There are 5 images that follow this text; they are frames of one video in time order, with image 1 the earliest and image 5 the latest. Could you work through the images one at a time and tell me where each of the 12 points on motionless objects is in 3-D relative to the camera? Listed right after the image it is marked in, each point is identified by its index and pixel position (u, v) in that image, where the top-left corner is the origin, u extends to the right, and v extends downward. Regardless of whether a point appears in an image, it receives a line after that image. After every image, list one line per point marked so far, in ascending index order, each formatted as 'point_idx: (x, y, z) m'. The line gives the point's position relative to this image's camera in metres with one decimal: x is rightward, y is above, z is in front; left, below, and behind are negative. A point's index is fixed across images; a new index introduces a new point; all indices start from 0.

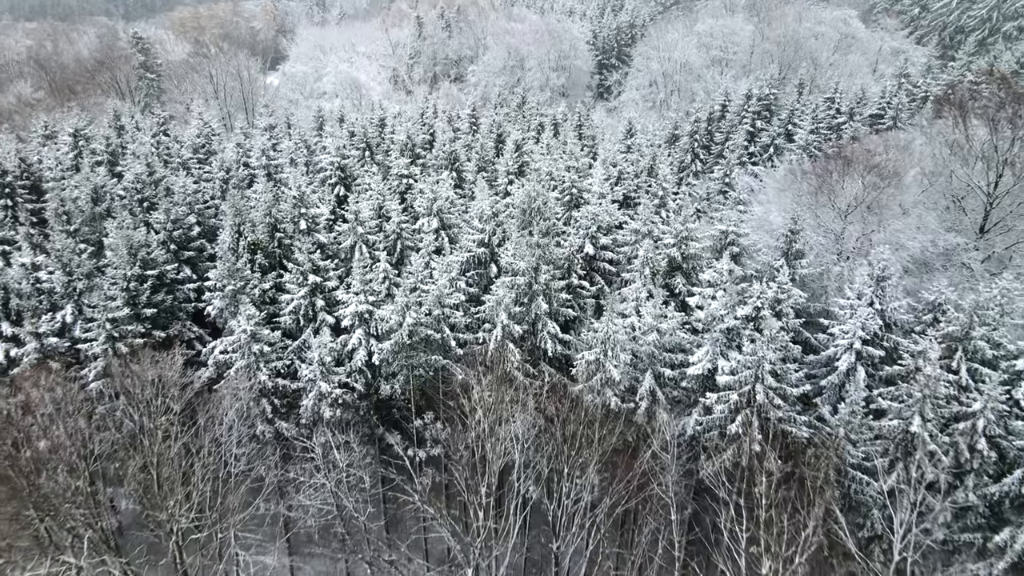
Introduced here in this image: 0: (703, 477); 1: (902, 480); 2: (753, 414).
0: (+4.0, -3.9, +19.5) m
1: (+7.9, -3.9, +19.2) m
2: (+4.8, -2.5, +18.9) m
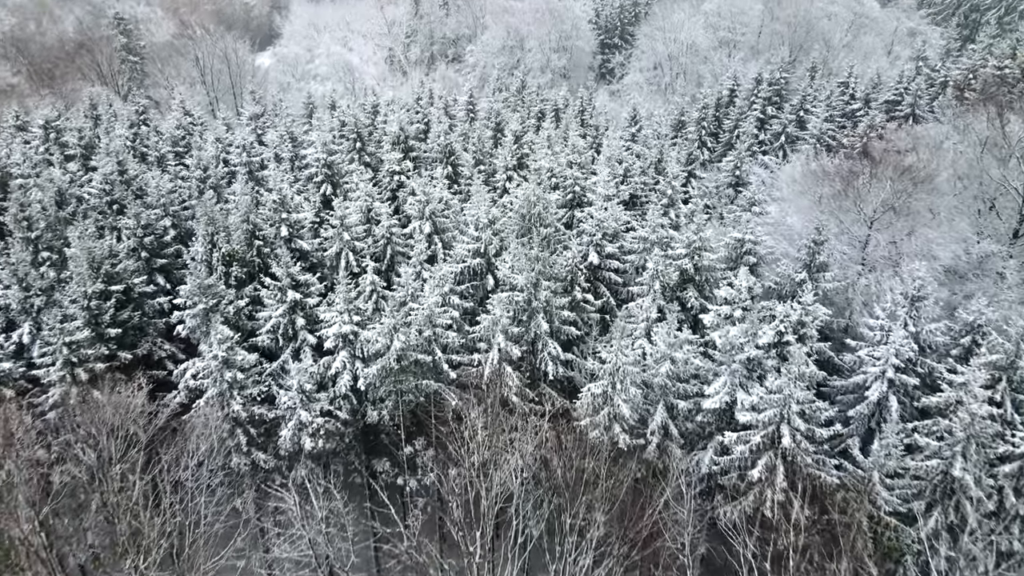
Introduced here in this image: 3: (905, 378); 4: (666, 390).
0: (+3.9, -4.4, +17.6) m
1: (+7.9, -4.4, +17.3) m
2: (+4.8, -3.0, +16.9) m
3: (+7.9, -1.8, +18.9) m
4: (+3.1, -2.1, +19.1) m
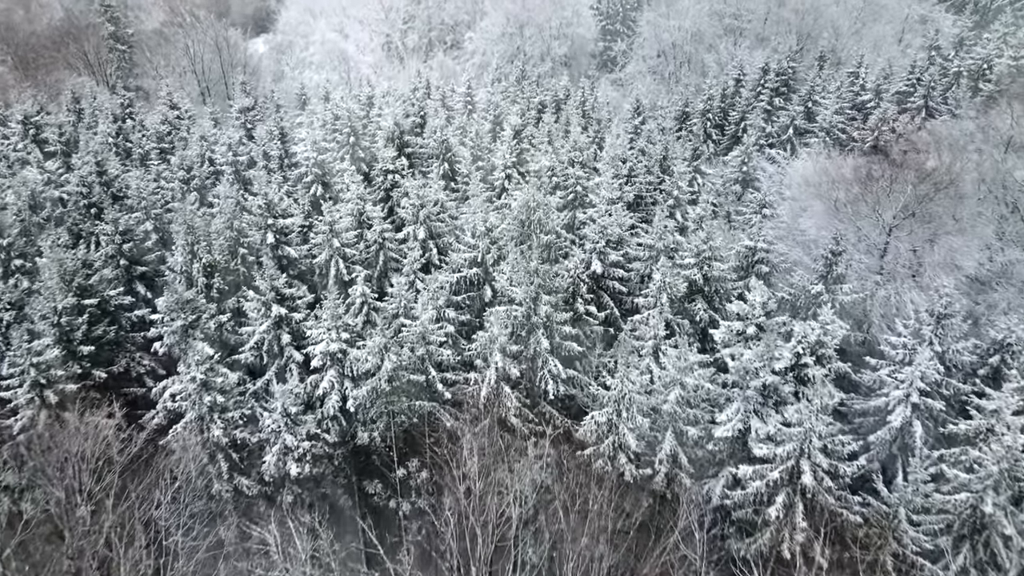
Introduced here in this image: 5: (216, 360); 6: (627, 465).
0: (+3.9, -4.8, +16.4) m
1: (+7.8, -4.8, +16.1) m
2: (+4.7, -3.4, +15.7) m
3: (+7.8, -2.2, +17.7) m
4: (+3.1, -2.4, +17.8) m
5: (-6.2, -1.5, +19.6) m
6: (+2.1, -3.3, +17.5) m
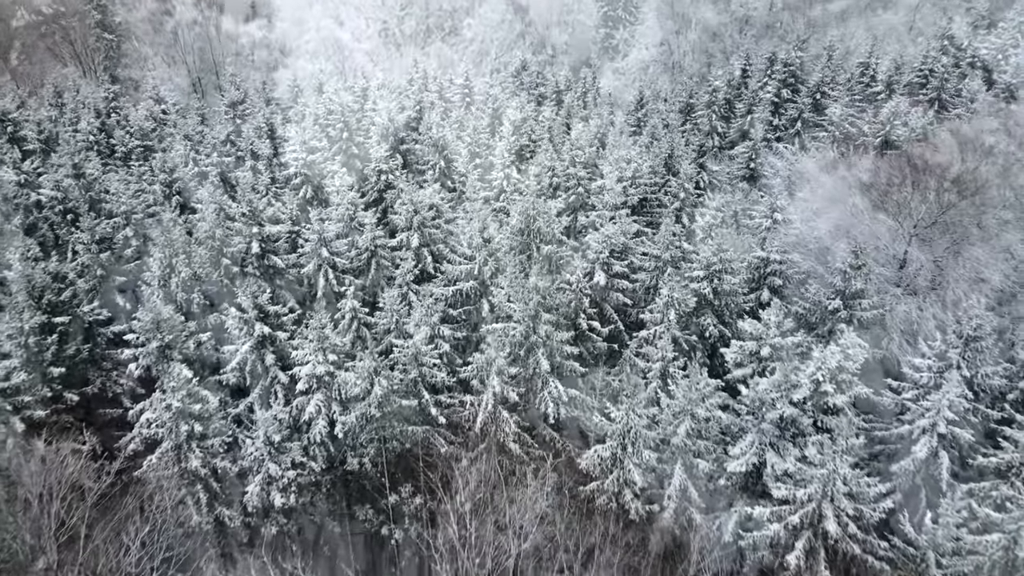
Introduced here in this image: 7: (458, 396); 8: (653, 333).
0: (+3.8, -5.2, +15.3) m
1: (+7.8, -5.2, +15.0) m
2: (+4.7, -3.9, +14.5) m
3: (+7.8, -2.5, +16.5) m
4: (+3.0, -2.8, +16.6) m
5: (-6.2, -1.9, +18.4) m
6: (+2.1, -3.7, +16.3) m
7: (-1.1, -2.2, +19.8) m
8: (+2.9, -0.9, +19.4) m
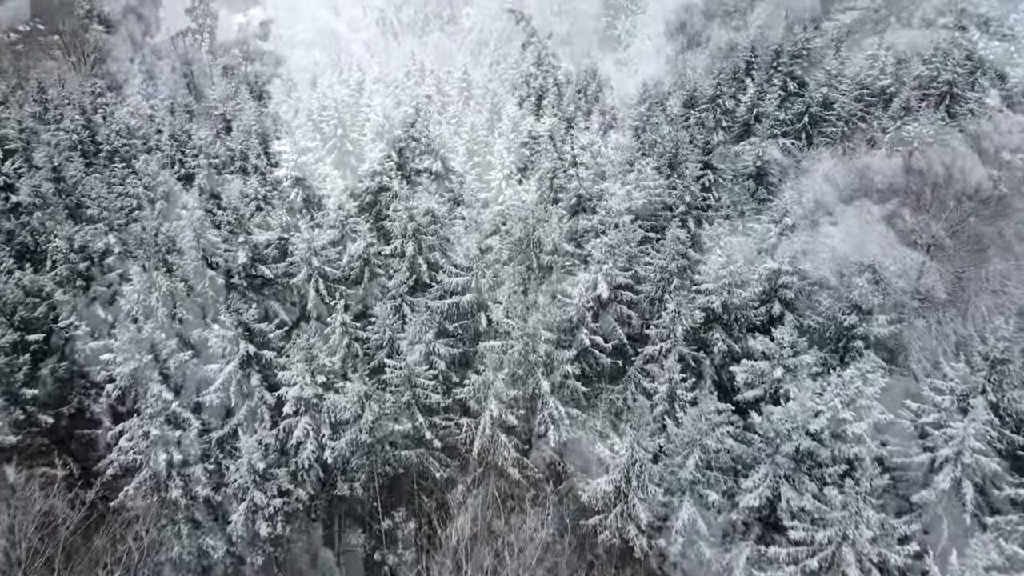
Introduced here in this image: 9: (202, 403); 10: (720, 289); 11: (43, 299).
0: (+3.8, -5.6, +14.3) m
1: (+7.8, -5.6, +14.1) m
2: (+4.7, -4.2, +13.6) m
3: (+7.8, -2.9, +15.5) m
4: (+3.0, -3.2, +15.7) m
5: (-6.2, -2.2, +17.4) m
6: (+2.1, -4.0, +15.3) m
7: (-1.2, -2.6, +18.8) m
8: (+2.9, -1.2, +18.4) m
9: (-6.0, -2.3, +18.2) m
10: (+4.2, 0.0, +19.4) m
11: (-9.7, -0.2, +19.5) m
